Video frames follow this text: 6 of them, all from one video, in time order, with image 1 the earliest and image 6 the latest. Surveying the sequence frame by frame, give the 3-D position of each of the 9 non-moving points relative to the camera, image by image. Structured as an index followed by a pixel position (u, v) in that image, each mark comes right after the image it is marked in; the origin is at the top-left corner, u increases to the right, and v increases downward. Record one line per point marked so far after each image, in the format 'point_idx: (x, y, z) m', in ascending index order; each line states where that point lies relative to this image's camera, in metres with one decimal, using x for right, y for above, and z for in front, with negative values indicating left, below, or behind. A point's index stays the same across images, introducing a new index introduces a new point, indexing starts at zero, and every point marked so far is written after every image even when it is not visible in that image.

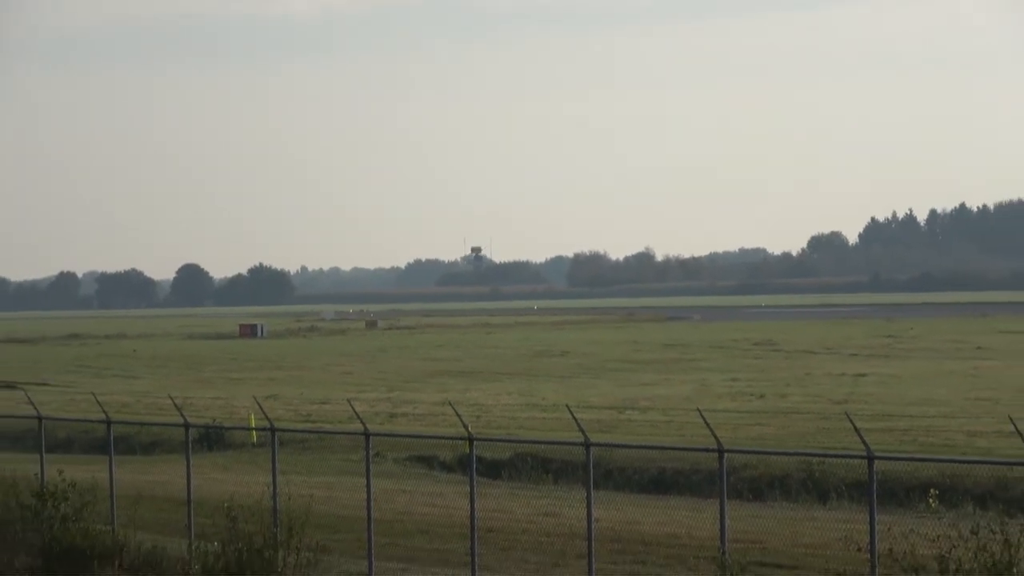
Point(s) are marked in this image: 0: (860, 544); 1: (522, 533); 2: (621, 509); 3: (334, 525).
0: (+4.2, -3.2, +14.8) m
1: (+0.1, -3.4, +16.9) m
2: (+1.5, -3.2, +18.2) m
3: (-2.6, -3.5, +18.1) m
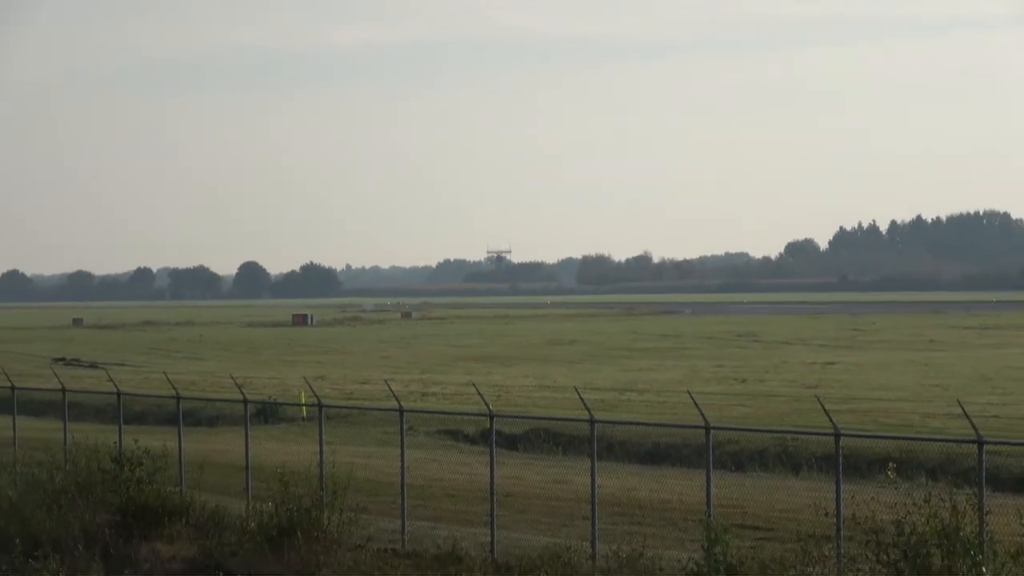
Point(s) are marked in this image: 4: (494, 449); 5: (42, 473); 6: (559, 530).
0: (+4.4, -3.2, +17.0) m
1: (+0.3, -3.3, +19.2) m
2: (+1.7, -3.1, +20.4) m
3: (-2.3, -3.4, +20.4) m
4: (-0.3, -2.0, +15.0) m
5: (-7.5, -3.0, +19.5) m
6: (+0.7, -3.5, +17.3) m
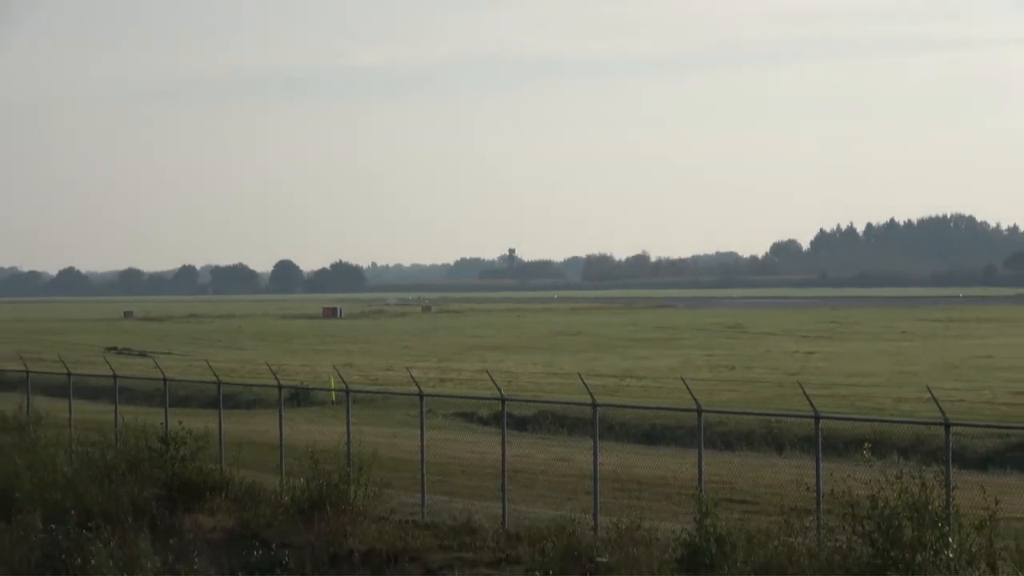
0: (+4.6, -3.1, +18.6) m
1: (+0.5, -3.2, +20.9) m
2: (+1.9, -3.0, +22.1) m
3: (-2.1, -3.3, +22.1) m
4: (-0.1, -2.0, +16.6) m
5: (-7.3, -2.9, +21.3) m
6: (+0.8, -3.4, +19.0) m
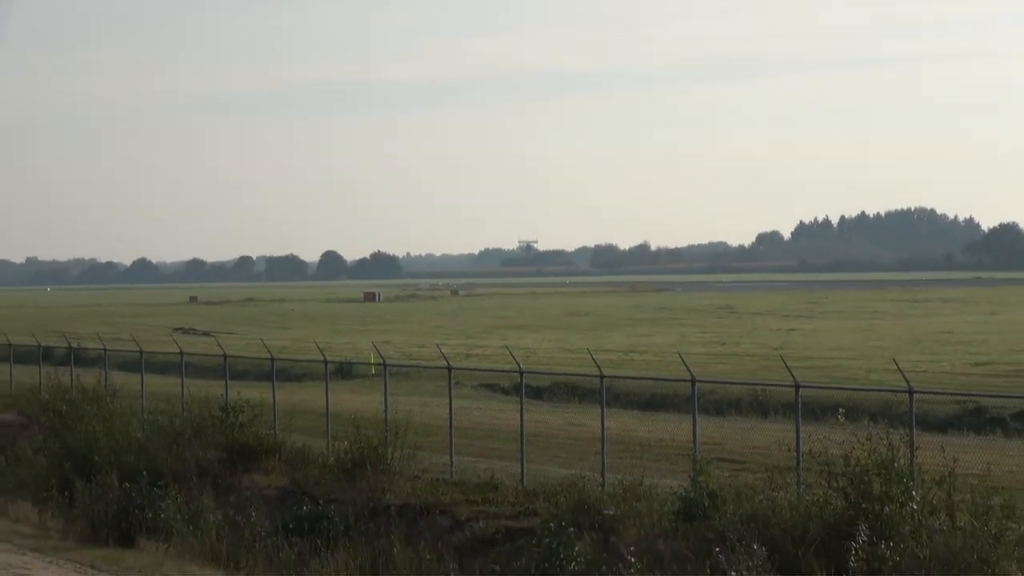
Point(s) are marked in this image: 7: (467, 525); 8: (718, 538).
0: (+4.9, -2.8, +21.1) m
1: (+0.9, -3.0, +23.4) m
2: (+2.3, -2.8, +24.6) m
3: (-1.8, -3.0, +24.7) m
4: (+0.1, -1.8, +19.2) m
5: (-7.0, -2.6, +24.0) m
6: (+1.2, -3.2, +21.5) m
7: (-0.7, -3.9, +19.6) m
8: (+3.1, -3.7, +17.4) m
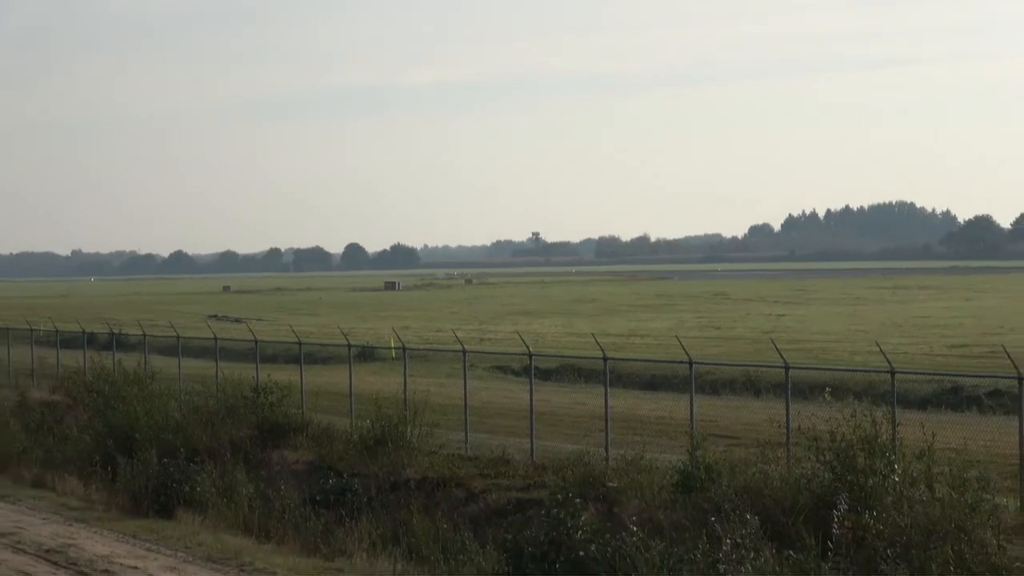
0: (+5.1, -2.6, +22.6) m
1: (+1.1, -2.7, +25.0) m
2: (+2.6, -2.5, +26.2) m
3: (-1.5, -2.8, +26.4) m
4: (+0.3, -1.6, +20.8) m
5: (-6.7, -2.4, +25.7) m
6: (+1.4, -2.9, +23.1) m
7: (-0.5, -3.7, +21.2) m
8: (+3.2, -3.5, +18.9) m
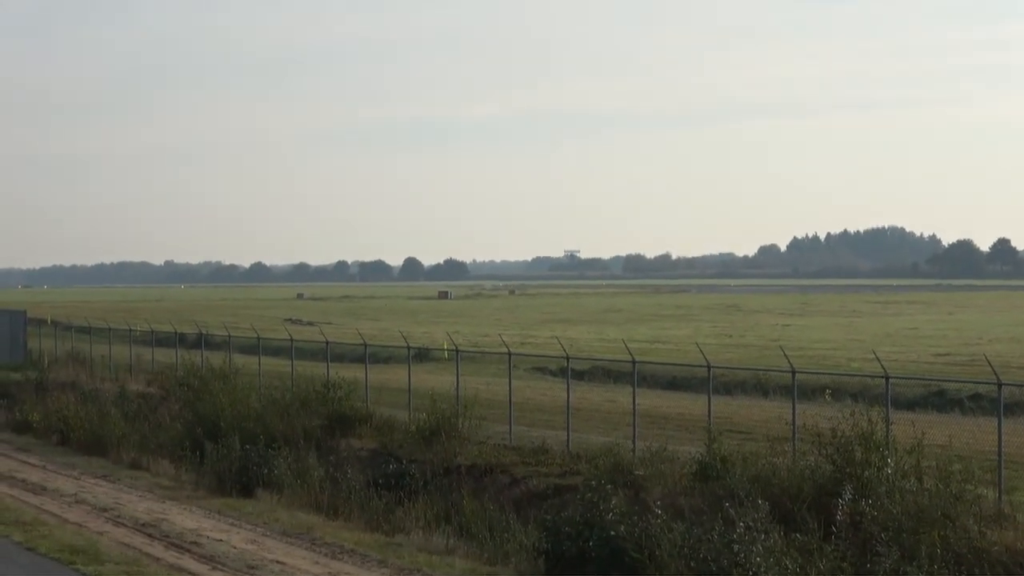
0: (+5.9, -2.9, +25.5) m
1: (+2.0, -2.9, +28.1) m
2: (+3.6, -2.7, +29.1) m
3: (-0.5, -2.9, +29.5) m
4: (+1.1, -1.8, +23.9) m
5: (-5.8, -2.6, +29.1) m
6: (+2.2, -3.2, +26.1) m
7: (+0.2, -4.0, +24.3) m
8: (+3.9, -3.8, +21.9) m
